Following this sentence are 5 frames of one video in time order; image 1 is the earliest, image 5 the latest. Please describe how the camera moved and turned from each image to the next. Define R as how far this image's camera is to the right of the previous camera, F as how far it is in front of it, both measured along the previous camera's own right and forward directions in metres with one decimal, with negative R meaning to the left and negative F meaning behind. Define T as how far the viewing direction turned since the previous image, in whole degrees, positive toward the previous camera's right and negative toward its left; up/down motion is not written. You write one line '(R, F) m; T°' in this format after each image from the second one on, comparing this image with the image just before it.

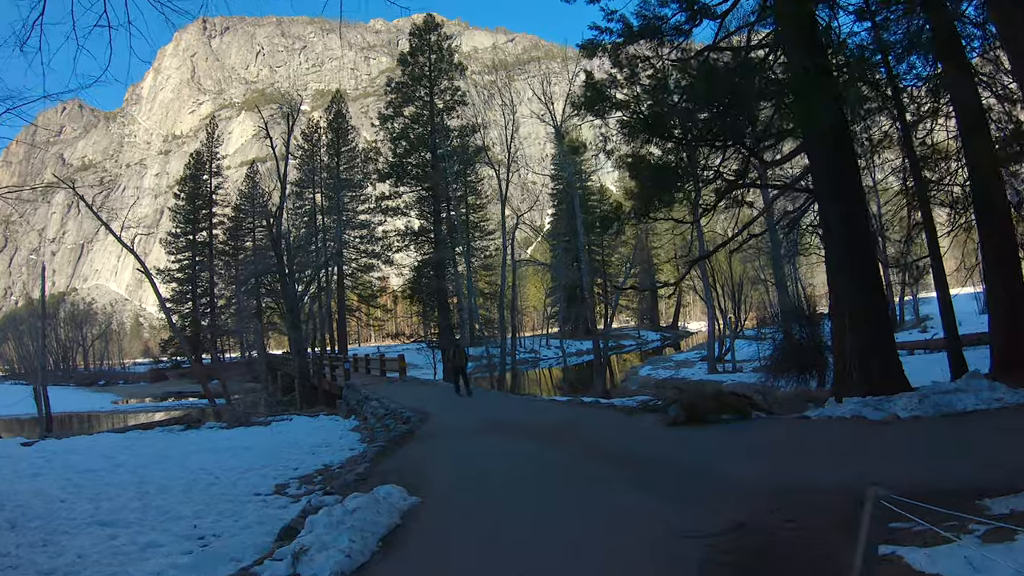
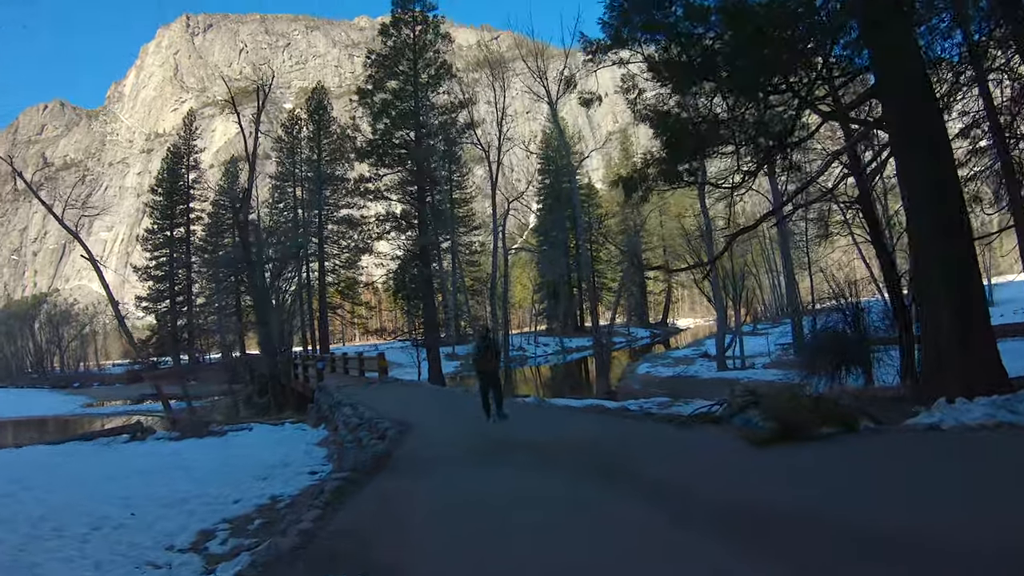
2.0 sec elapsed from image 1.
(-0.2, +1.5) m; +1°
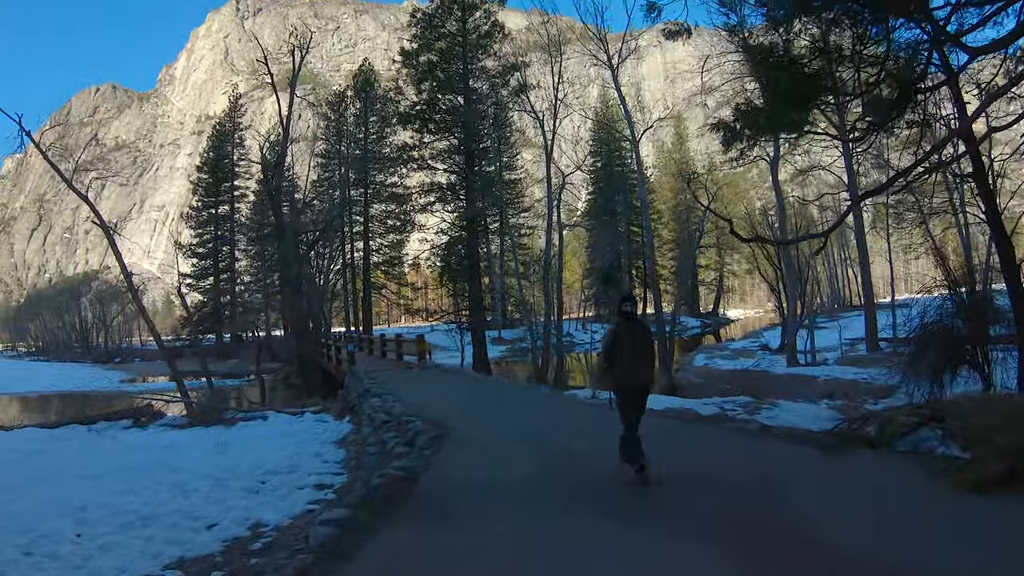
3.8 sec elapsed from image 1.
(-0.2, +1.3) m; -3°
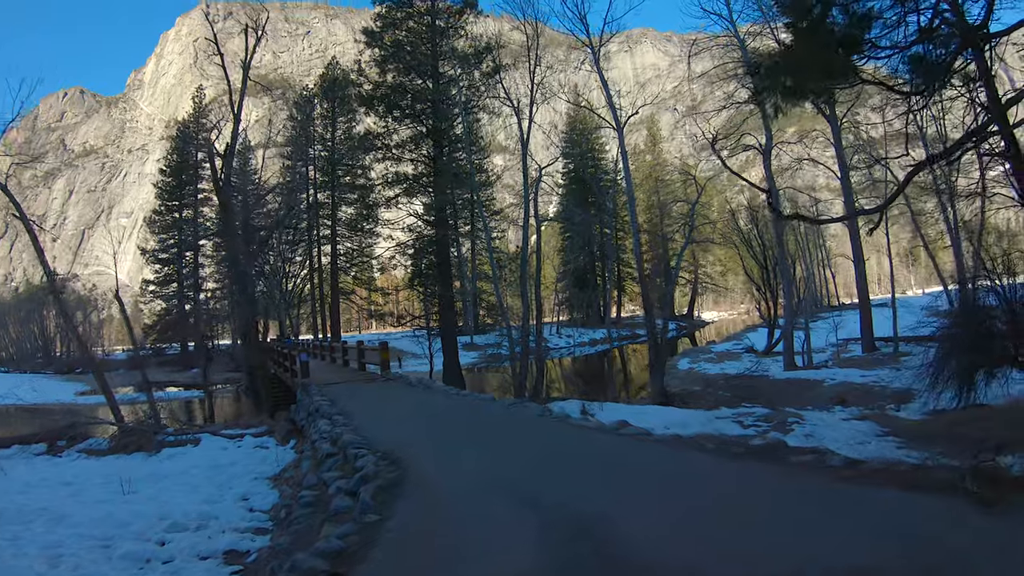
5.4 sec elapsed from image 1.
(0.0, +1.2) m; +2°
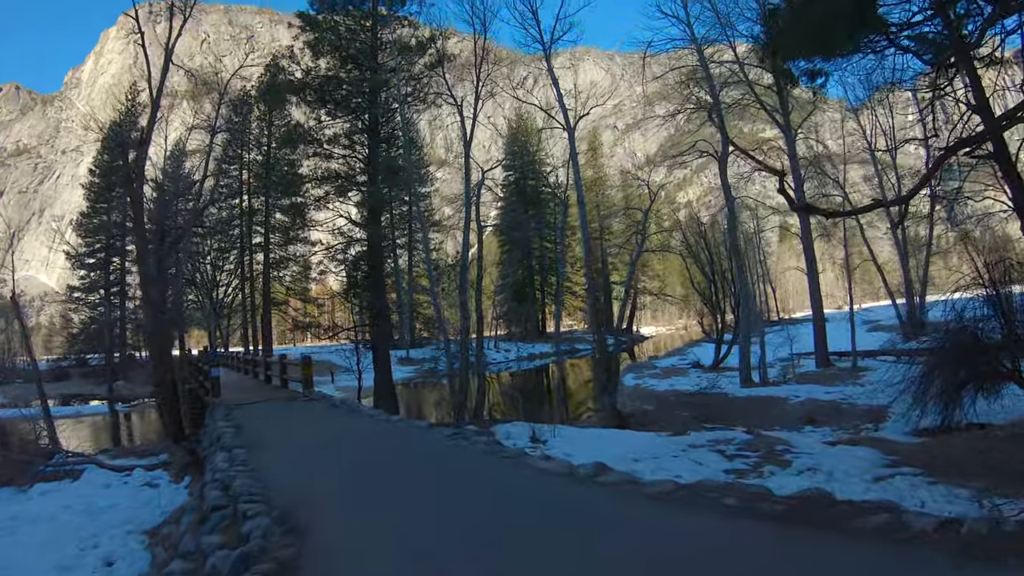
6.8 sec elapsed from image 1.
(0.0, +0.8) m; +4°
